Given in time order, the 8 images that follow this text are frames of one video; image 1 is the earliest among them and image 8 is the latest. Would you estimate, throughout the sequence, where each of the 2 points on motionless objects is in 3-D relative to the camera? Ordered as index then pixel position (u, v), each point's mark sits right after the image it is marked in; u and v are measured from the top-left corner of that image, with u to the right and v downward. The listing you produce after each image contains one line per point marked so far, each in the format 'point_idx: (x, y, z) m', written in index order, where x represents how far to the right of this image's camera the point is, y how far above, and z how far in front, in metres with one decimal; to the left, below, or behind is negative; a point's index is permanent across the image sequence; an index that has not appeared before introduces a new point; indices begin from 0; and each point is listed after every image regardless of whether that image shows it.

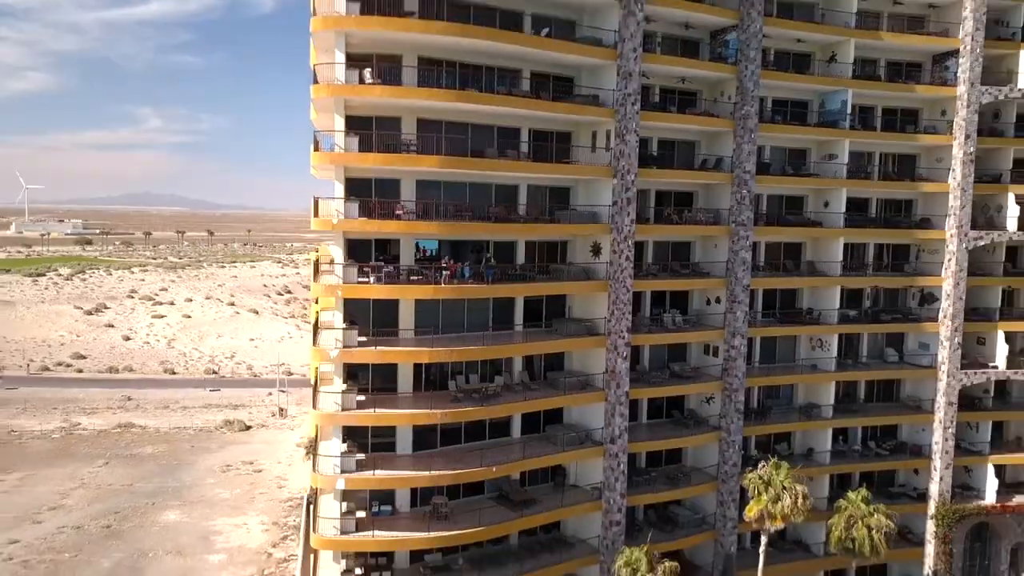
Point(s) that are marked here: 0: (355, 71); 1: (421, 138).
0: (-3.4, +4.6, +19.7) m
1: (-2.0, +3.3, +20.3) m
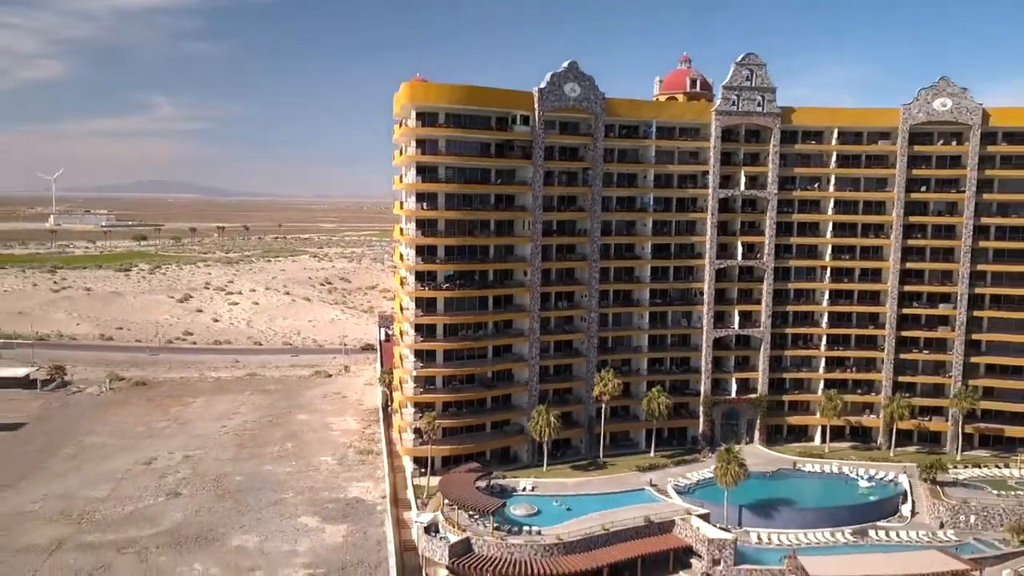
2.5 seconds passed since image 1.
0: (-4.8, +4.4, +45.8) m
1: (-3.4, +3.1, +46.4) m
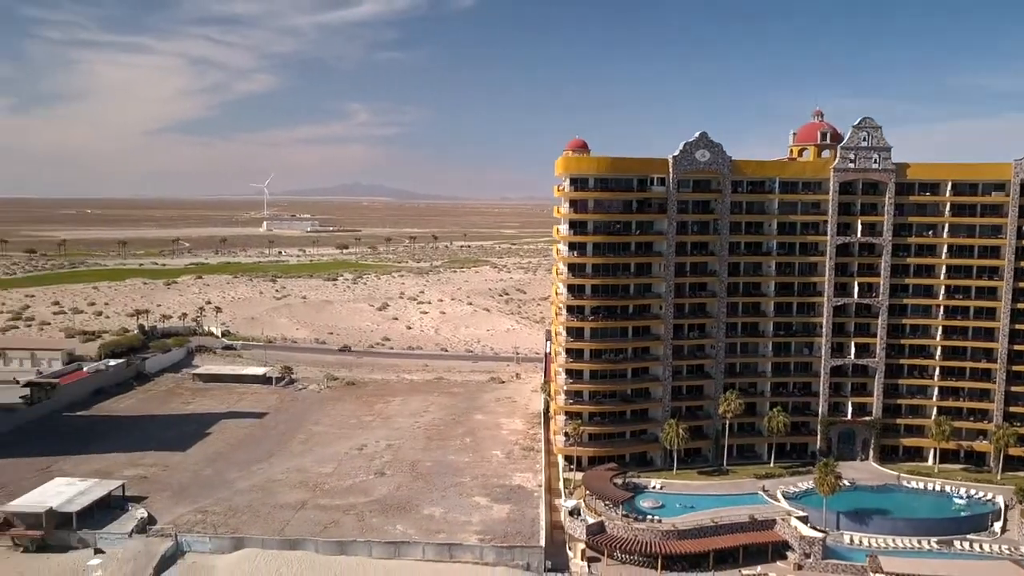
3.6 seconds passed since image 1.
0: (+4.0, +2.4, +56.4) m
1: (+5.4, +1.1, +56.8) m
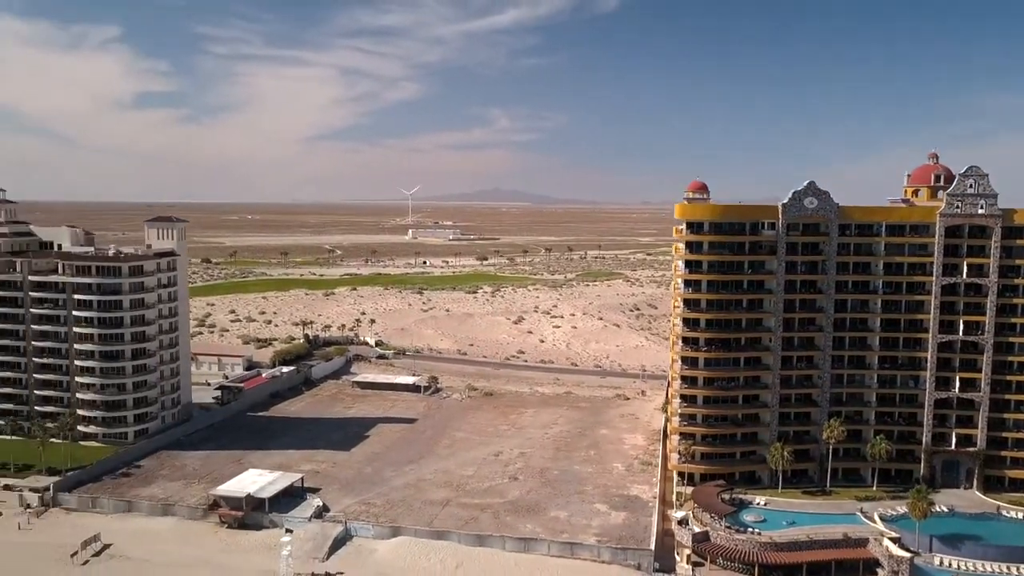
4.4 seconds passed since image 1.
0: (+12.6, +0.1, +62.8) m
1: (+14.1, -1.3, +62.9) m
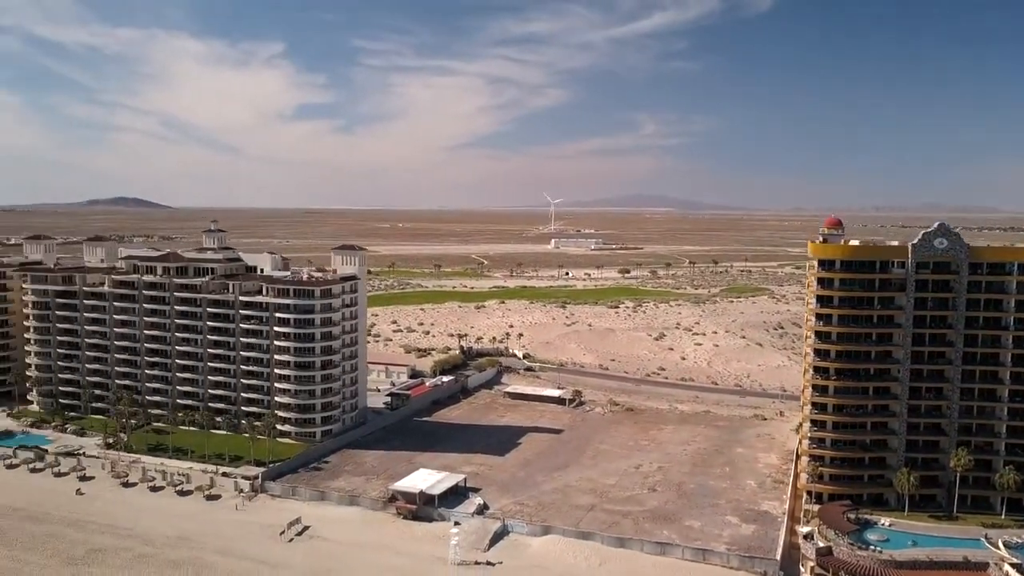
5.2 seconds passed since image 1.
0: (+23.7, -2.4, +67.6) m
1: (+25.1, -3.8, +67.5) m
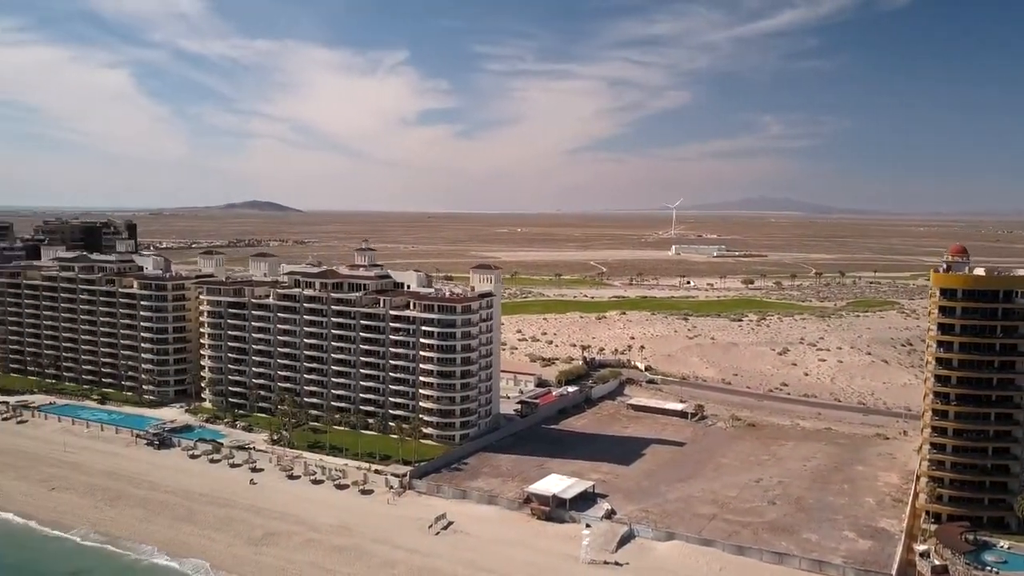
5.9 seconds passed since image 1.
0: (+34.1, -4.6, +70.0) m
1: (+35.4, -6.0, +69.6) m
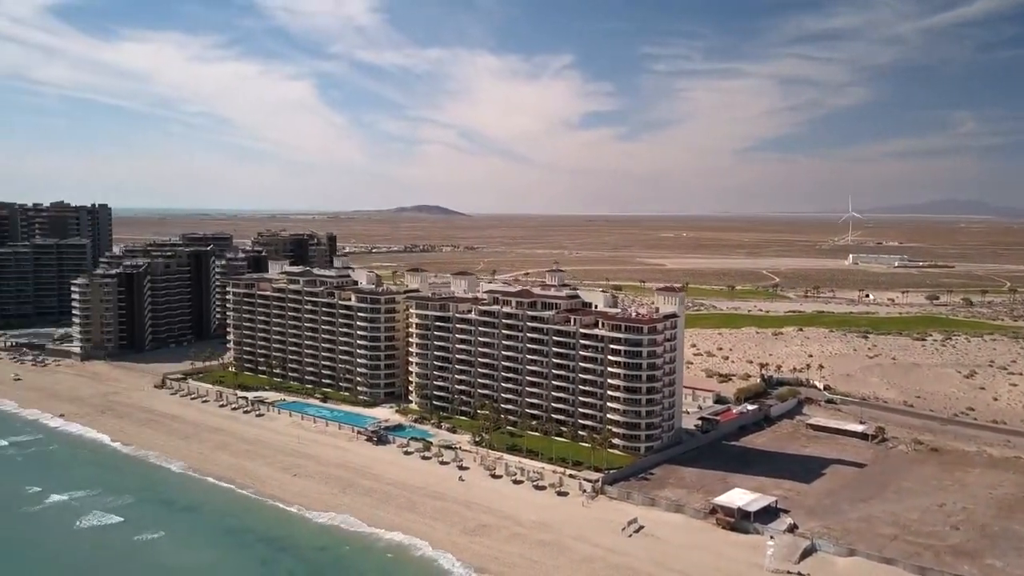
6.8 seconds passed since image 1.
0: (+50.0, -7.5, +70.4) m
1: (+51.3, -9.0, +69.8) m
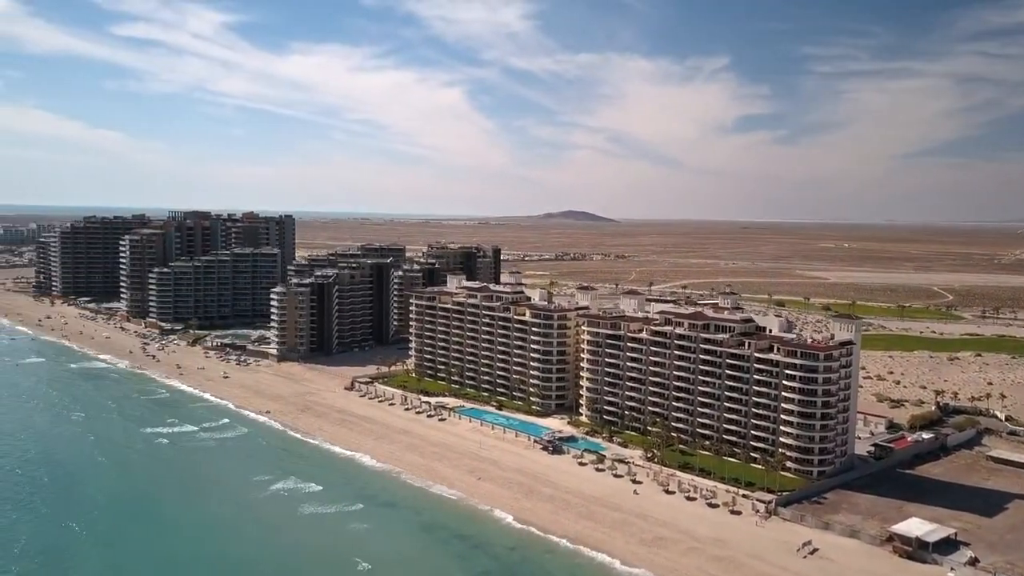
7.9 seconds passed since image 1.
0: (+64.9, -11.1, +66.8) m
1: (+66.0, -12.5, +66.0) m
